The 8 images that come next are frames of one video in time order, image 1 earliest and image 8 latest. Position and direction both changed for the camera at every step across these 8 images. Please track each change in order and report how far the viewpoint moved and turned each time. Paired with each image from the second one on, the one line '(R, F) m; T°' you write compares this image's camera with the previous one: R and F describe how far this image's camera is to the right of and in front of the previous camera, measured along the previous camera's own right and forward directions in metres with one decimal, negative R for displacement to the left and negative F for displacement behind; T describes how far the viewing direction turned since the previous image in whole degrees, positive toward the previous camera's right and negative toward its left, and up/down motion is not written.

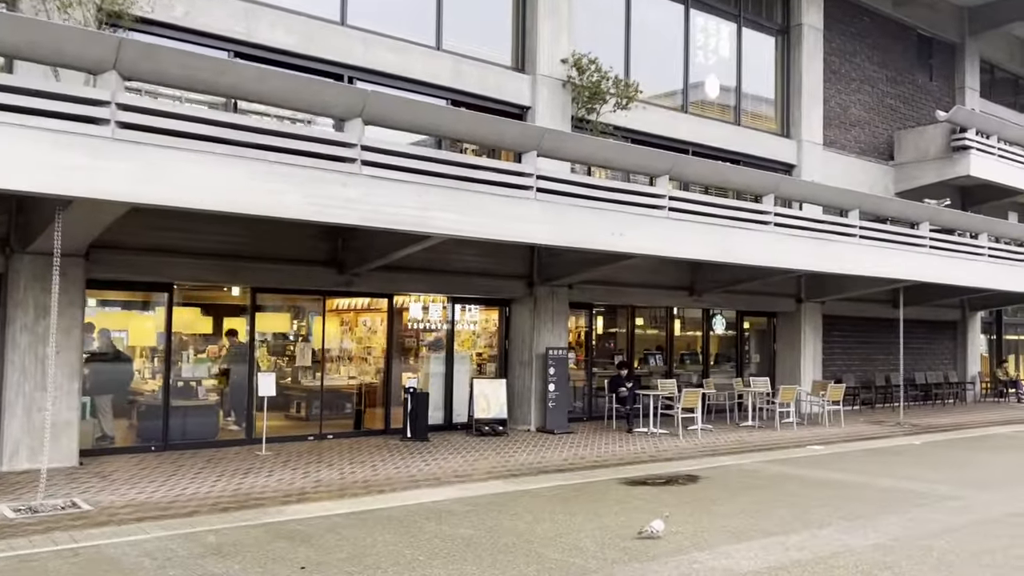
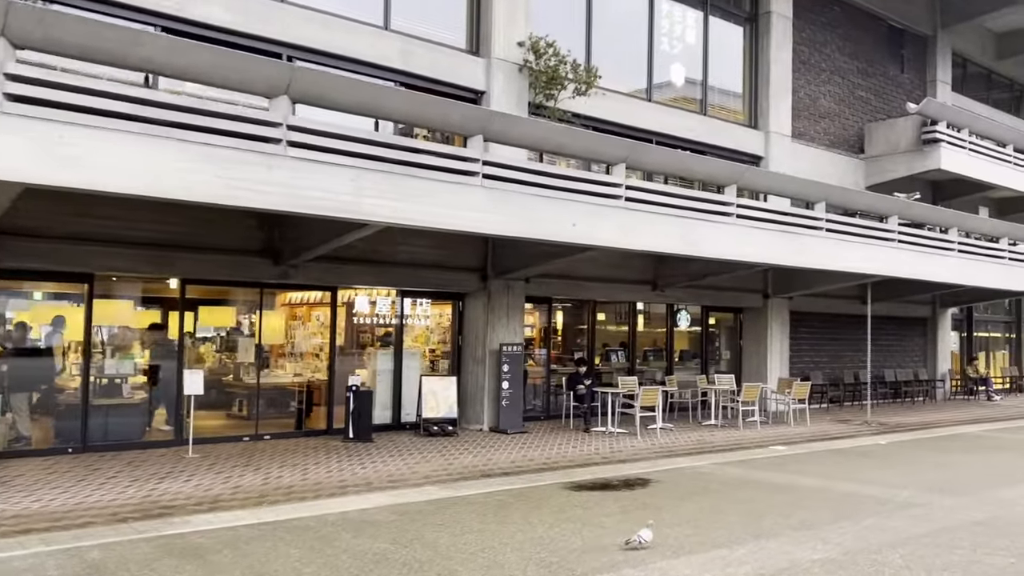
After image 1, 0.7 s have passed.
(+0.4, +0.6) m; +1°
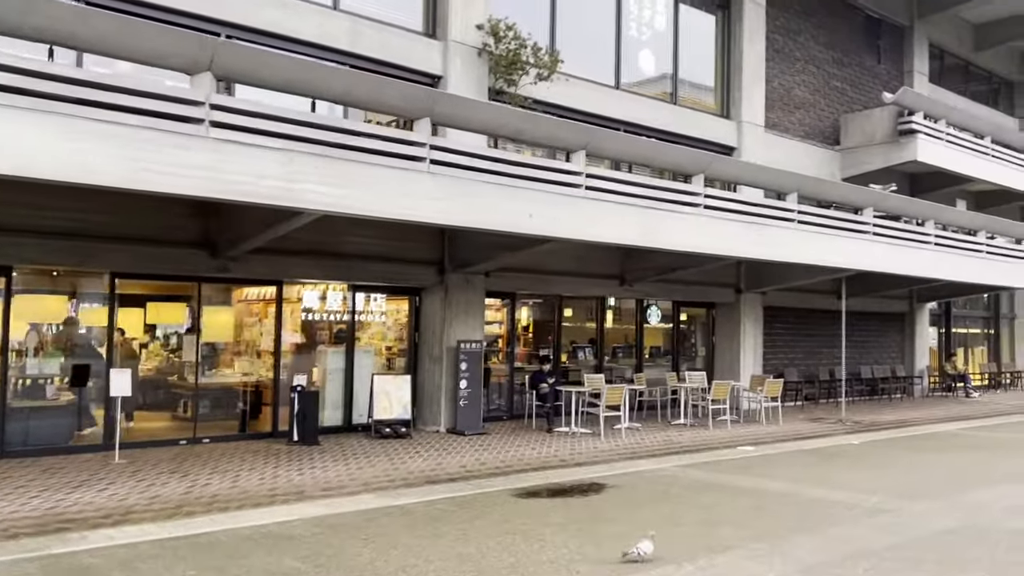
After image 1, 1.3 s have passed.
(+0.4, +0.6) m; +1°
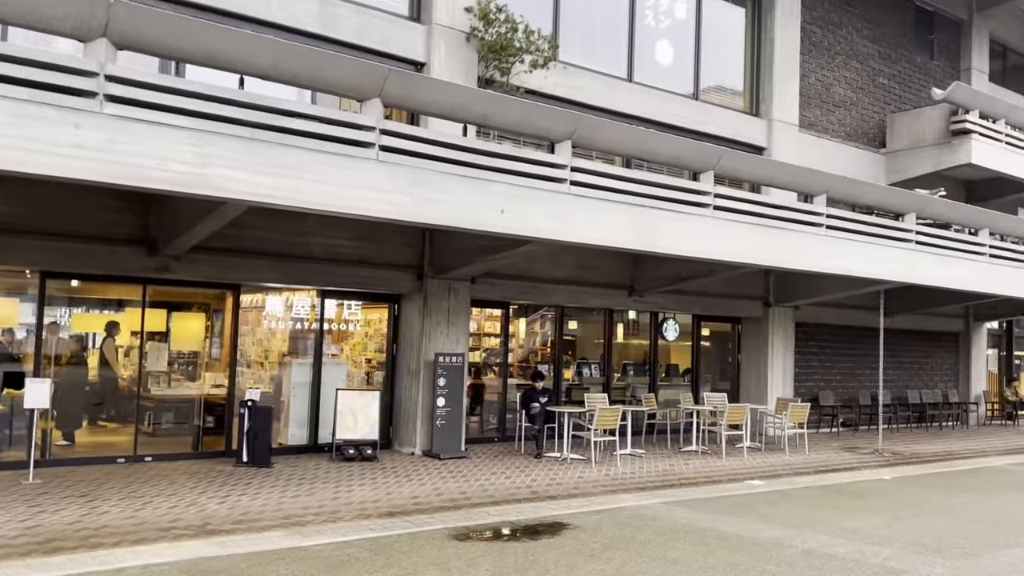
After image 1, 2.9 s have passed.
(+0.9, +1.2) m; -4°
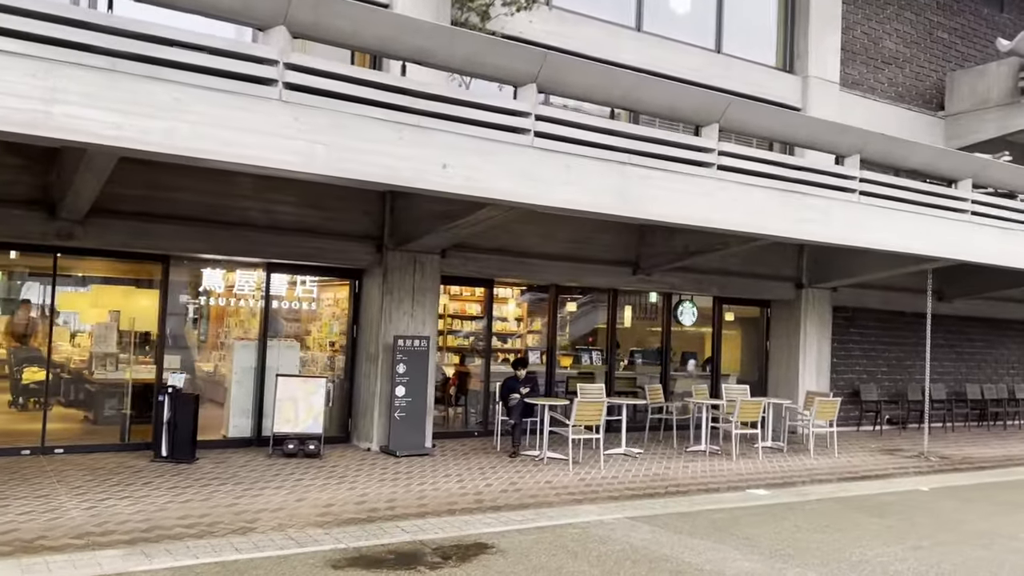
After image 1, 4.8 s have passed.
(+1.0, +1.5) m; -4°
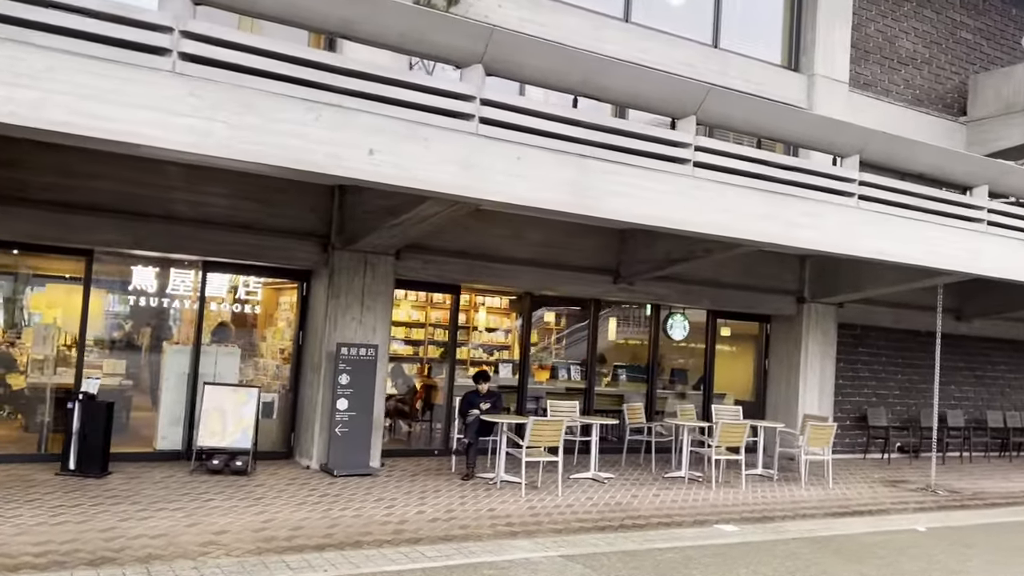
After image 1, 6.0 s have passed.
(+0.8, +0.9) m; -2°
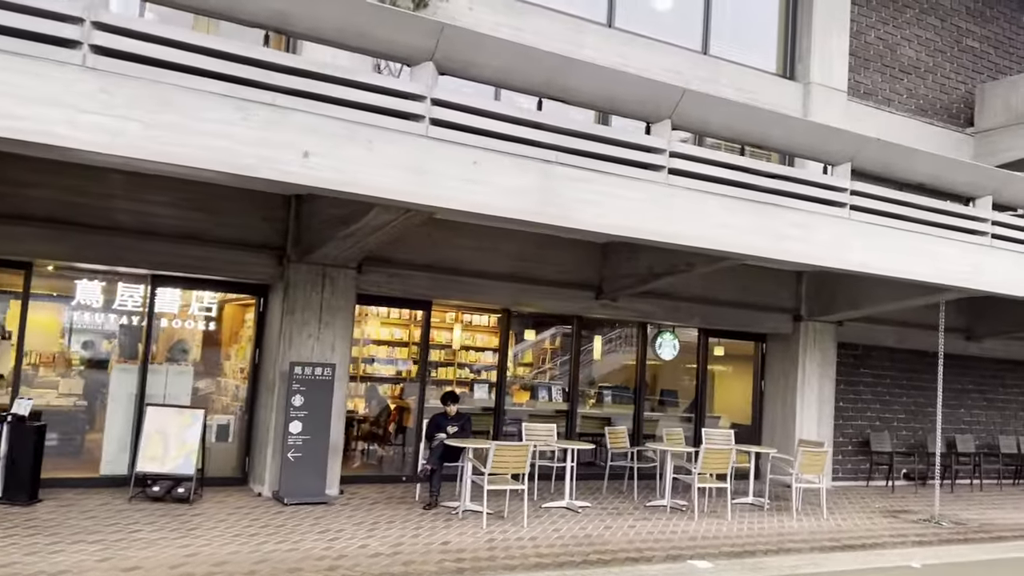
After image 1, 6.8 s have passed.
(+0.5, +0.6) m; -1°
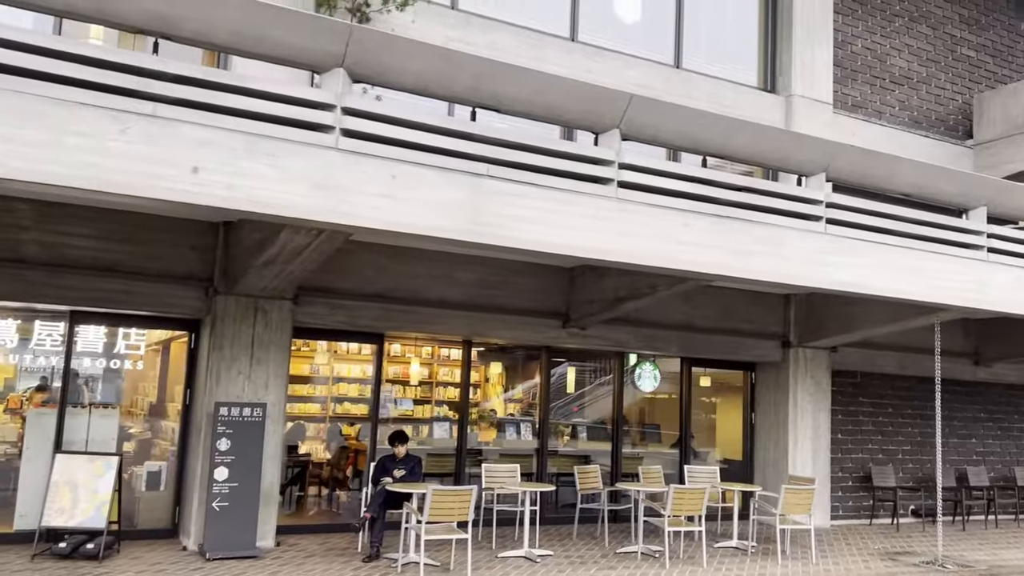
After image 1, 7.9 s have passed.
(+0.7, +0.7) m; -1°
